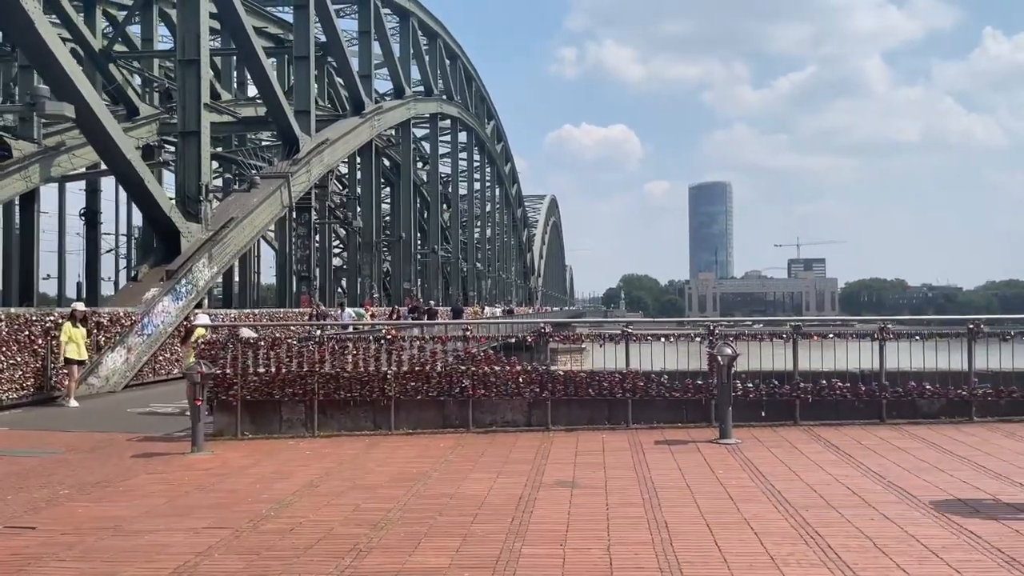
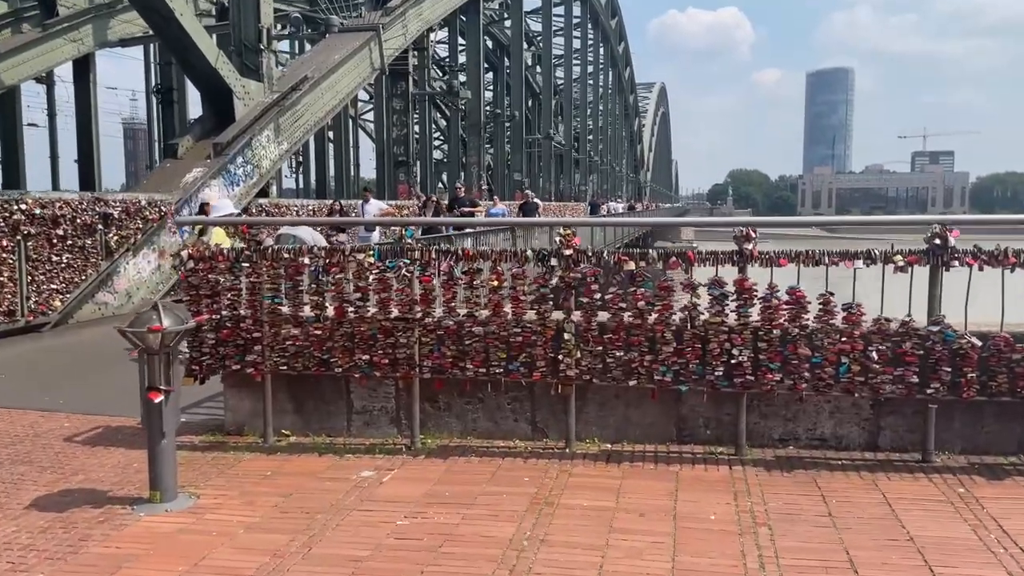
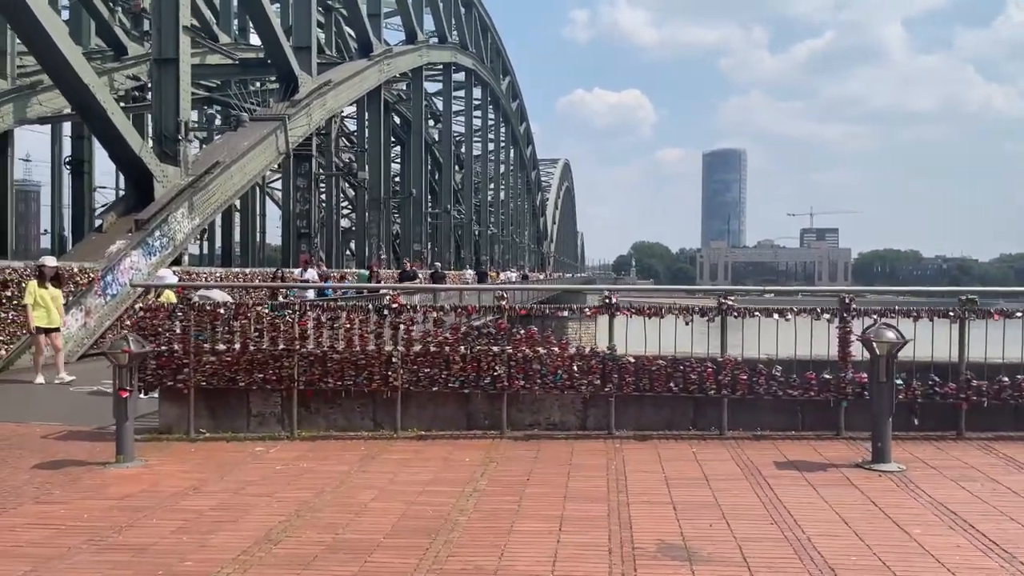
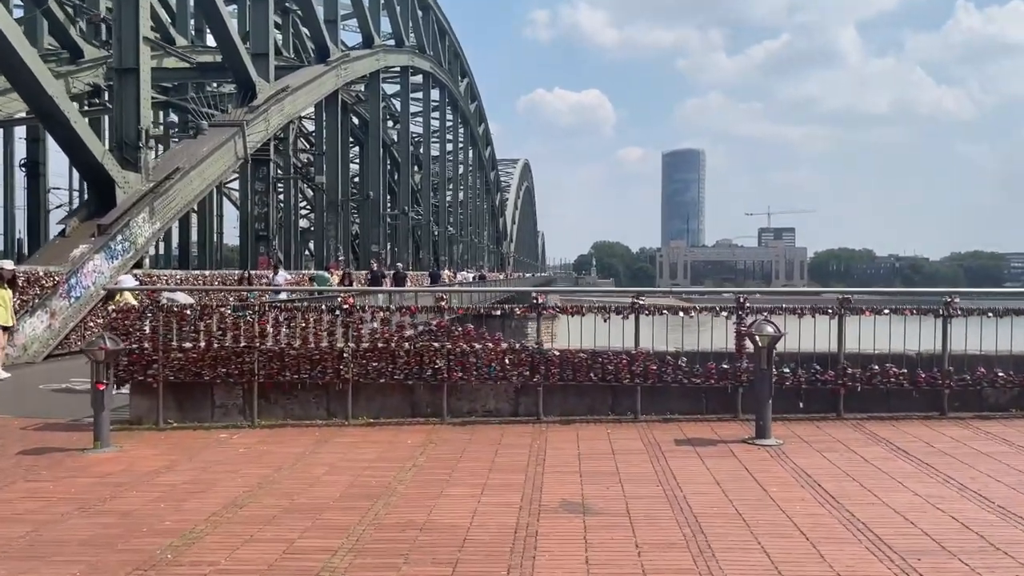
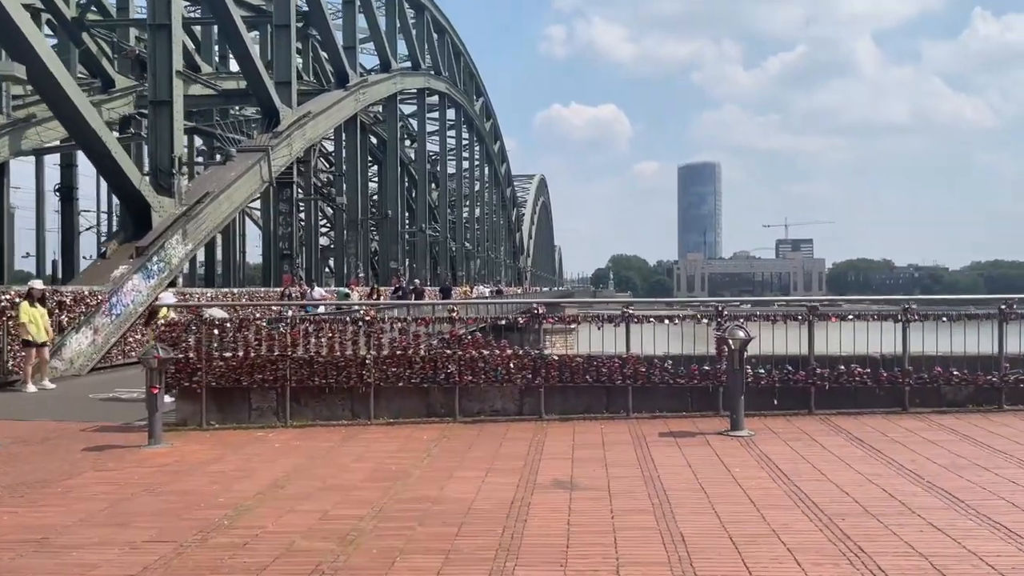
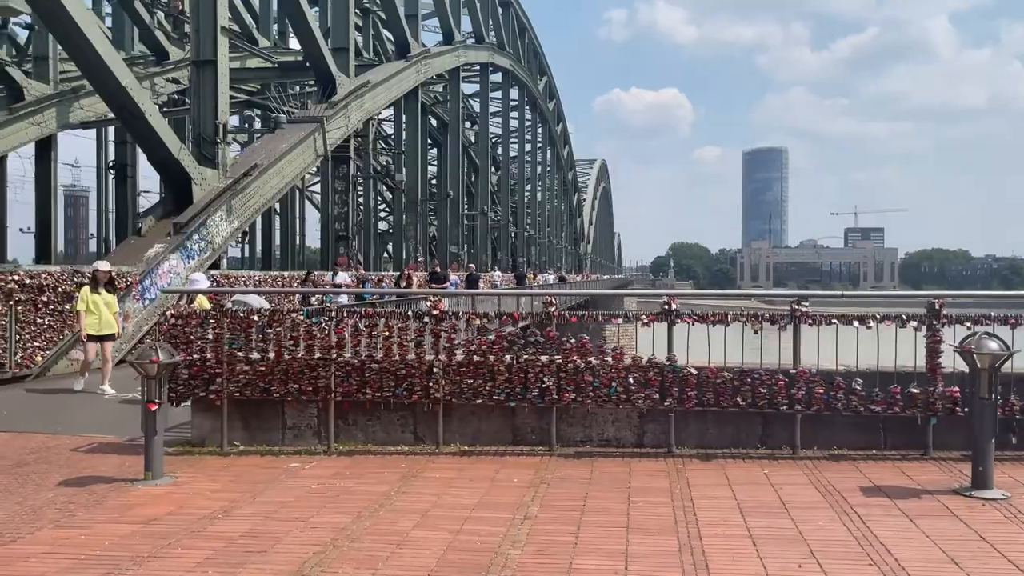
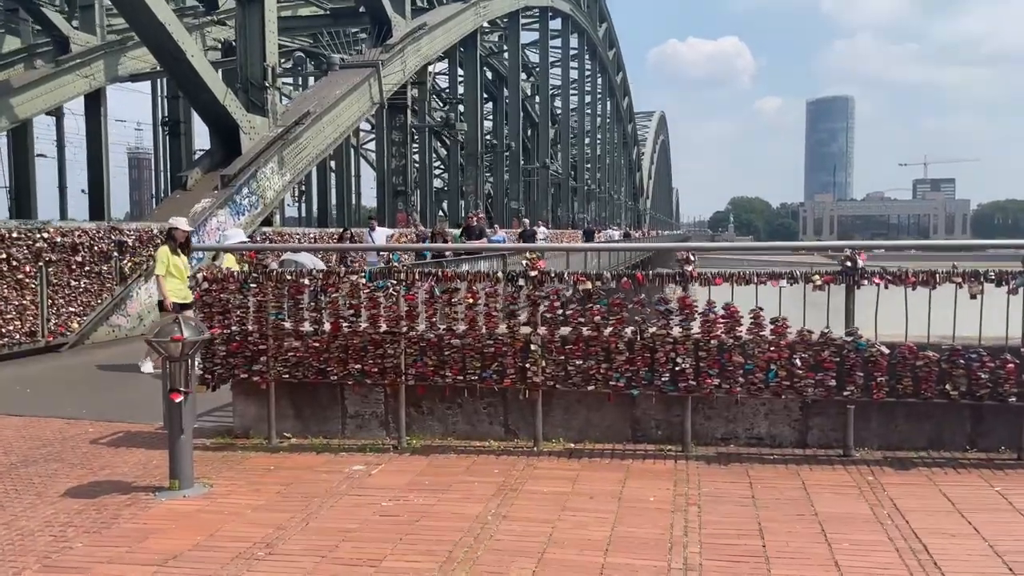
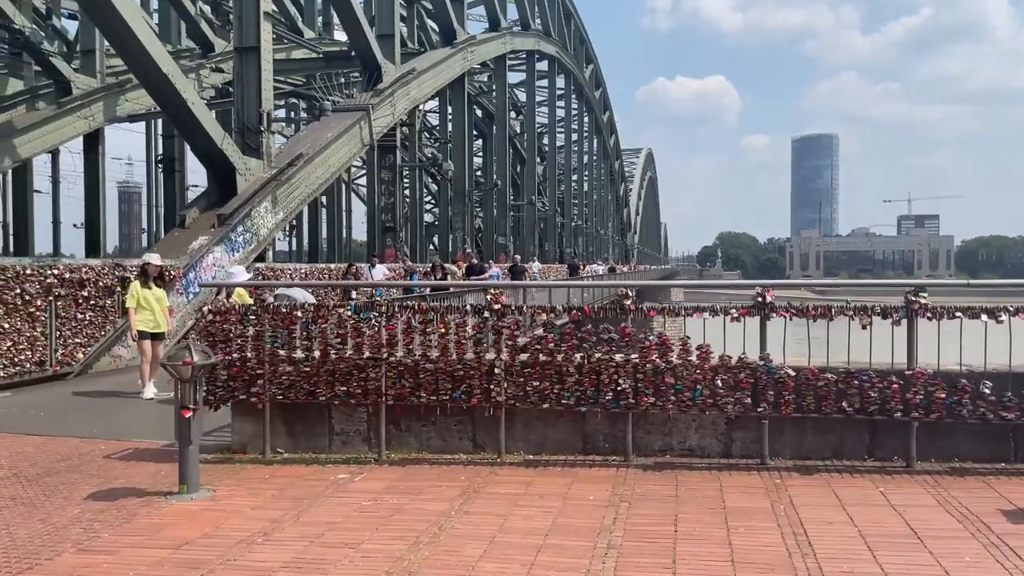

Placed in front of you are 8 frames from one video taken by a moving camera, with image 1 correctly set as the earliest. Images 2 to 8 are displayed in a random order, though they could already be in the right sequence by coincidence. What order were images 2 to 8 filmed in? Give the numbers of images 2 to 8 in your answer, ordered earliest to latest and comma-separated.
5, 4, 3, 6, 8, 7, 2
